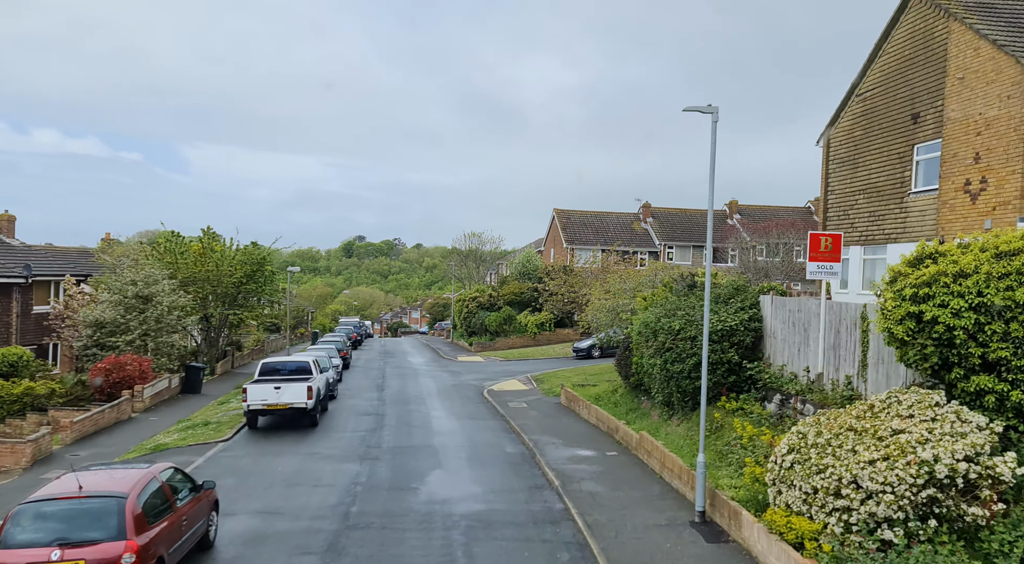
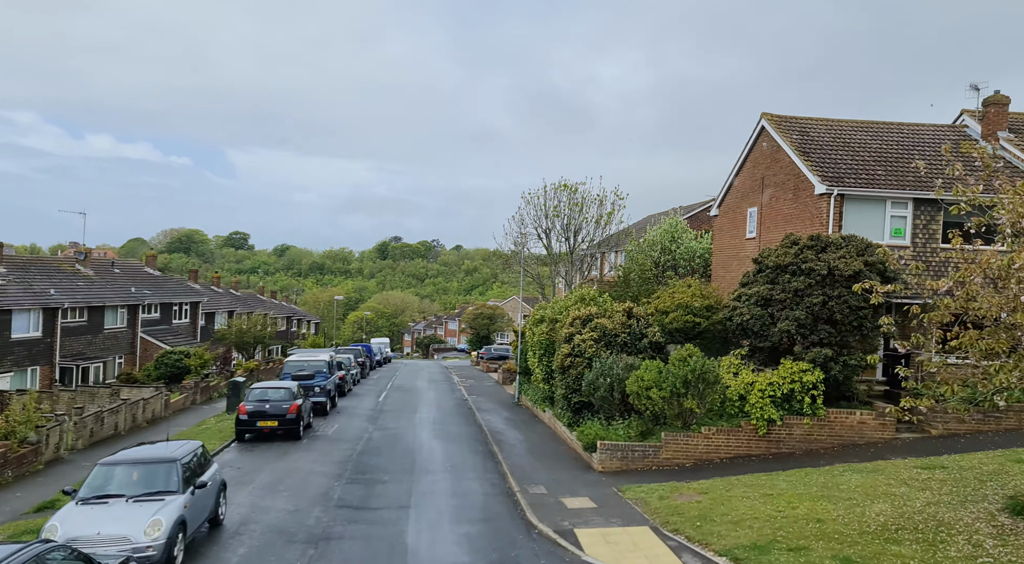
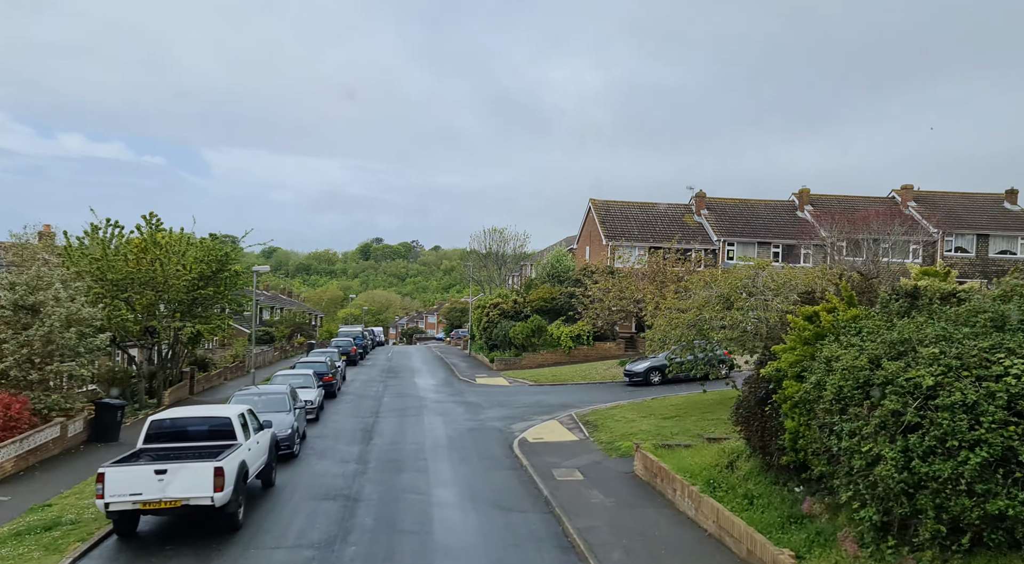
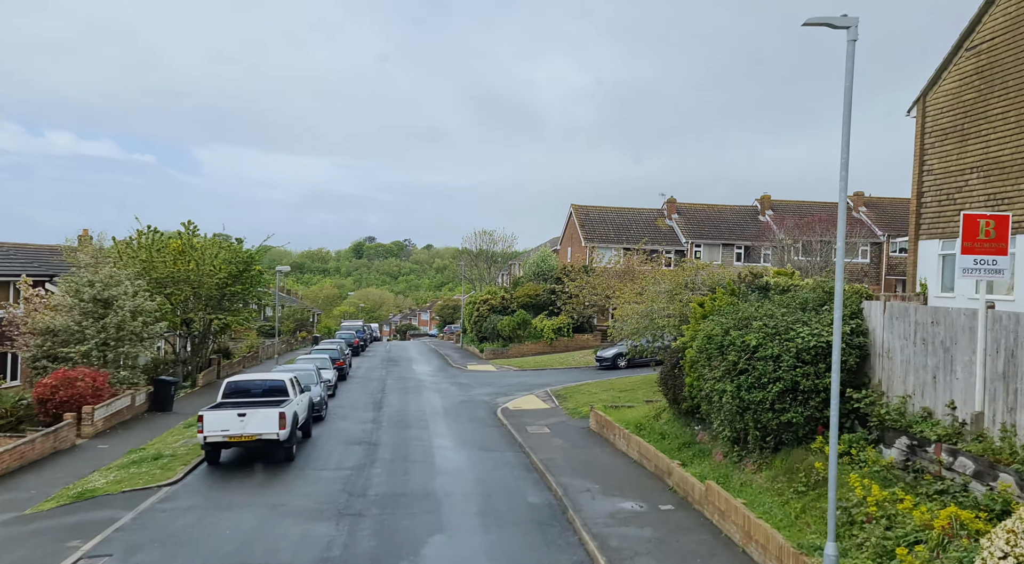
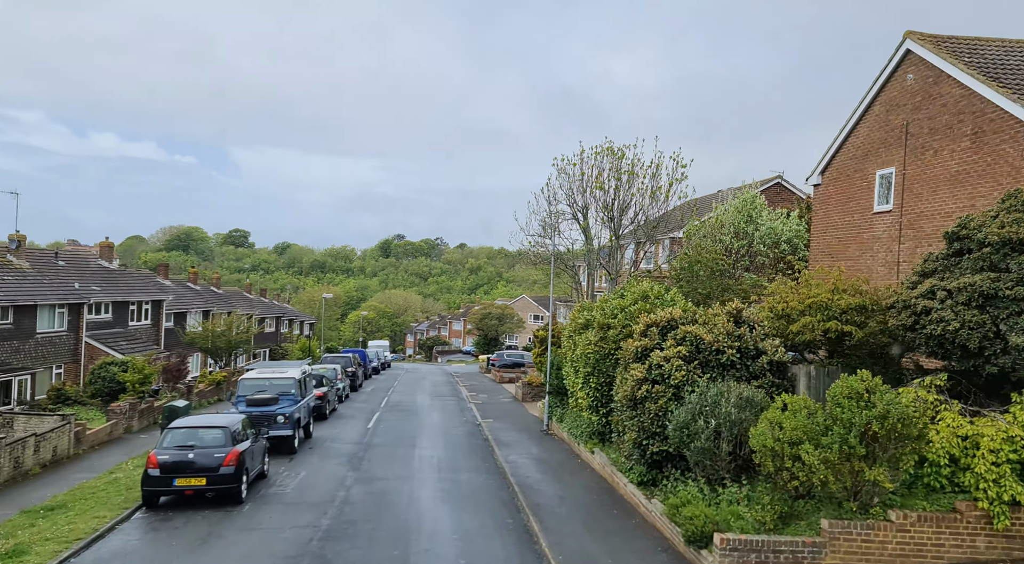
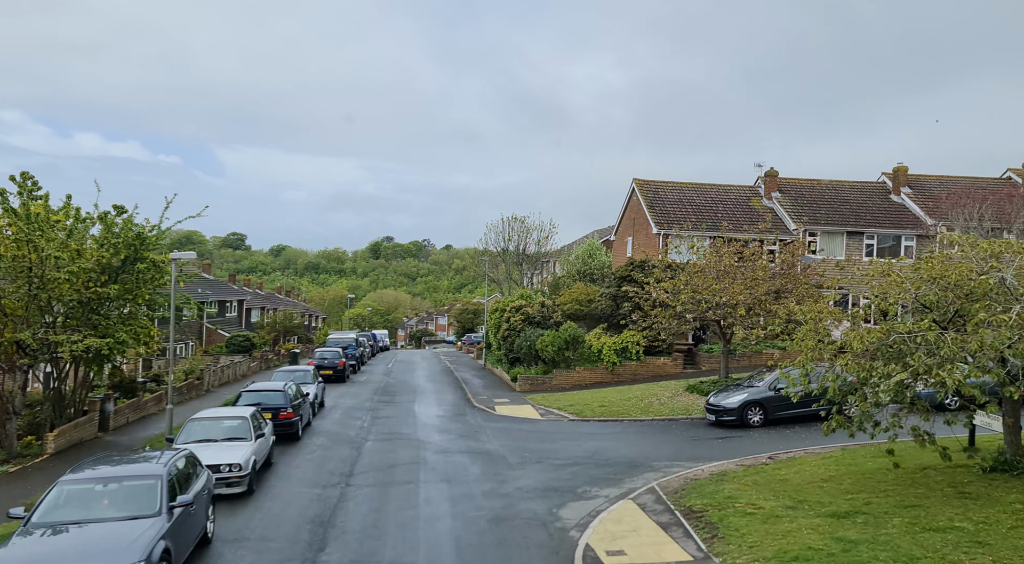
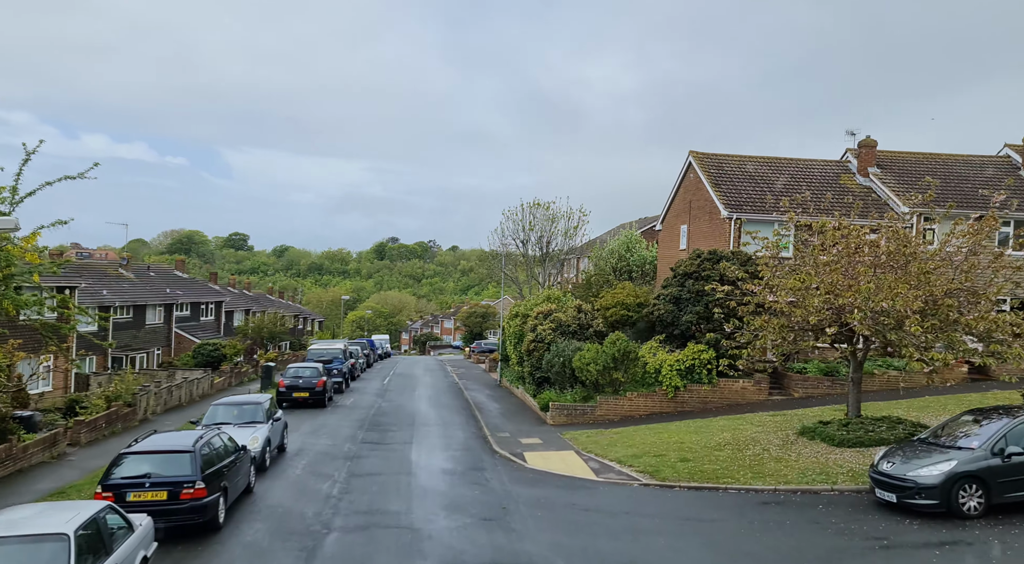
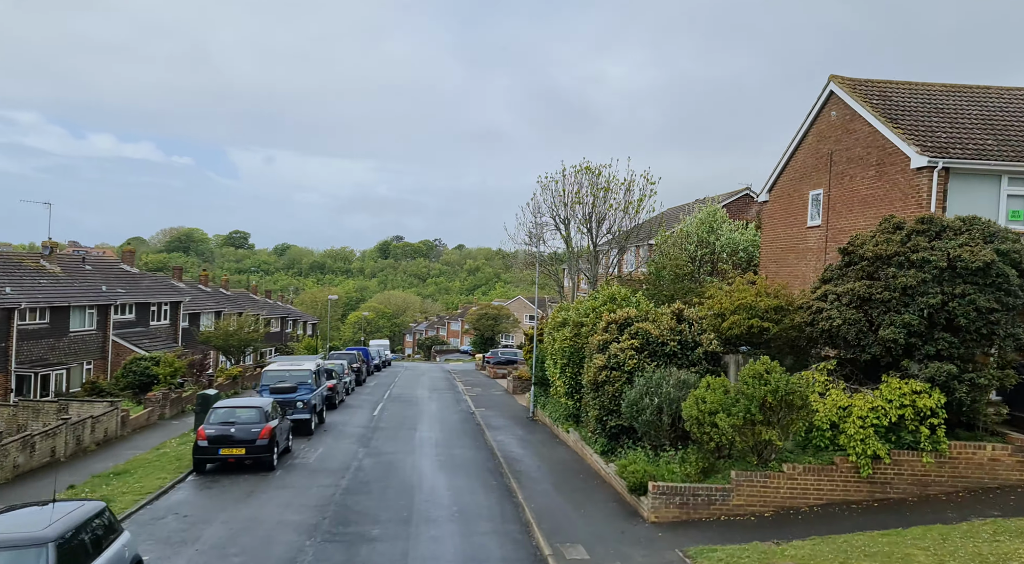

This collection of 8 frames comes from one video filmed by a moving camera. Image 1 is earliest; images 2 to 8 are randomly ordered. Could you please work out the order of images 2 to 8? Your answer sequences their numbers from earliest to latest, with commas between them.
4, 3, 6, 7, 2, 8, 5
